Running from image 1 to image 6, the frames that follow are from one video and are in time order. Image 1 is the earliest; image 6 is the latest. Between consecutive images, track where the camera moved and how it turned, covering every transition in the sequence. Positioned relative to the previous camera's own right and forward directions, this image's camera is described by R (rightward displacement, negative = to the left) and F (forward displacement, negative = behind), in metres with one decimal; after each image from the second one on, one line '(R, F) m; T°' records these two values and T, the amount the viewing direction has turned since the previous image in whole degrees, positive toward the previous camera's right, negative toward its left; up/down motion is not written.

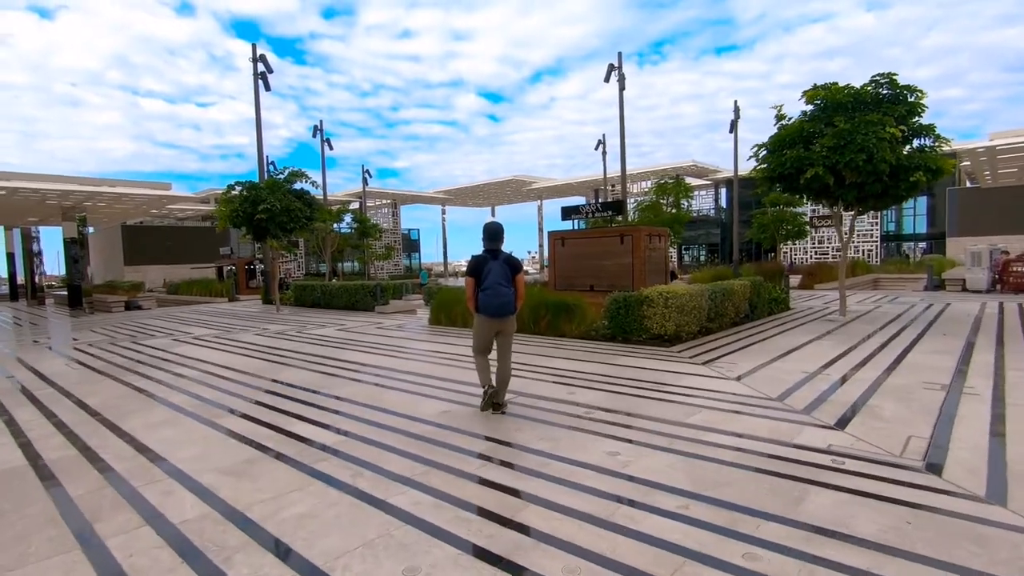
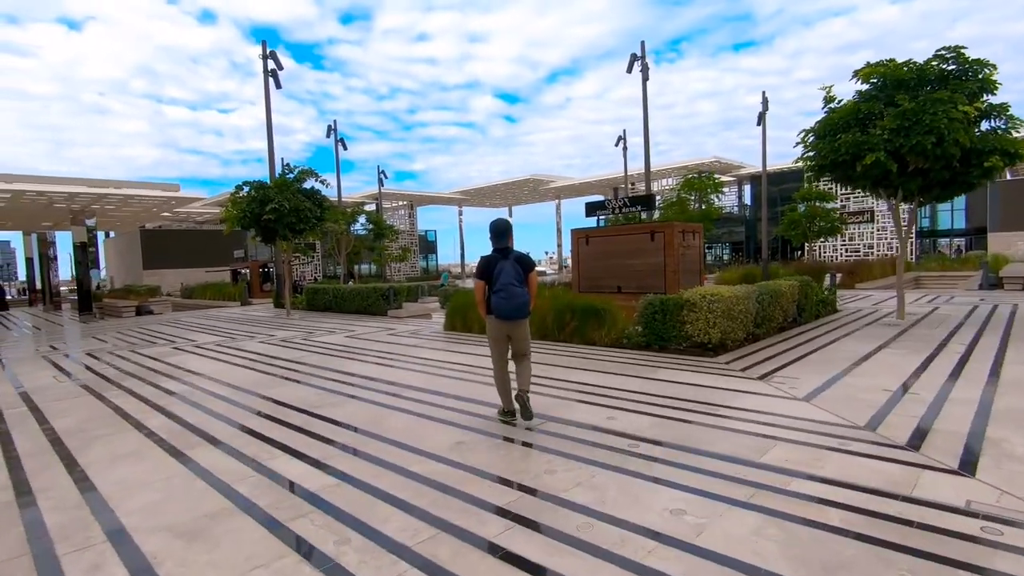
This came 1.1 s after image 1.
(-0.1, +0.9) m; -2°
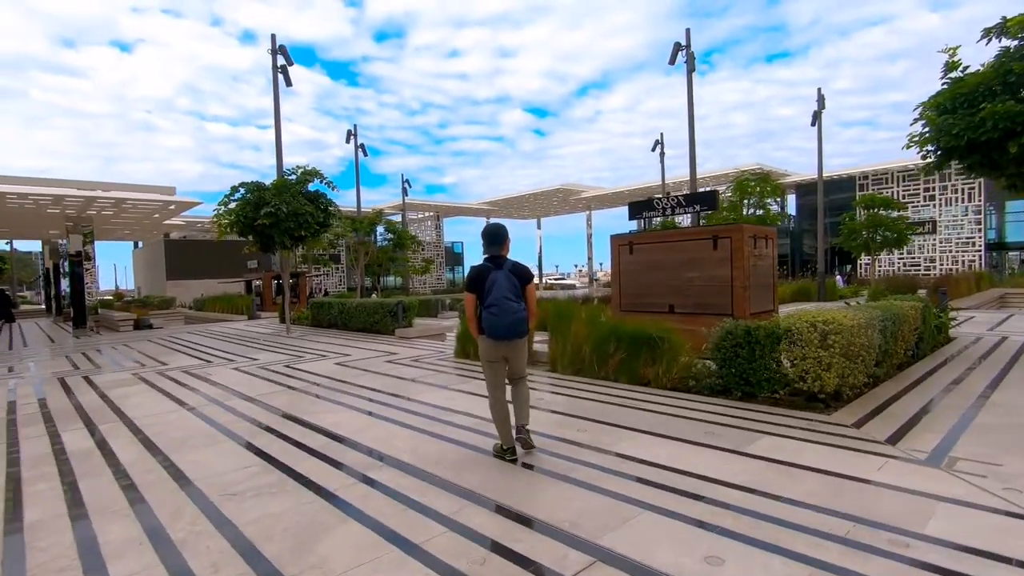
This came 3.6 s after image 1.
(0.0, +2.1) m; -3°
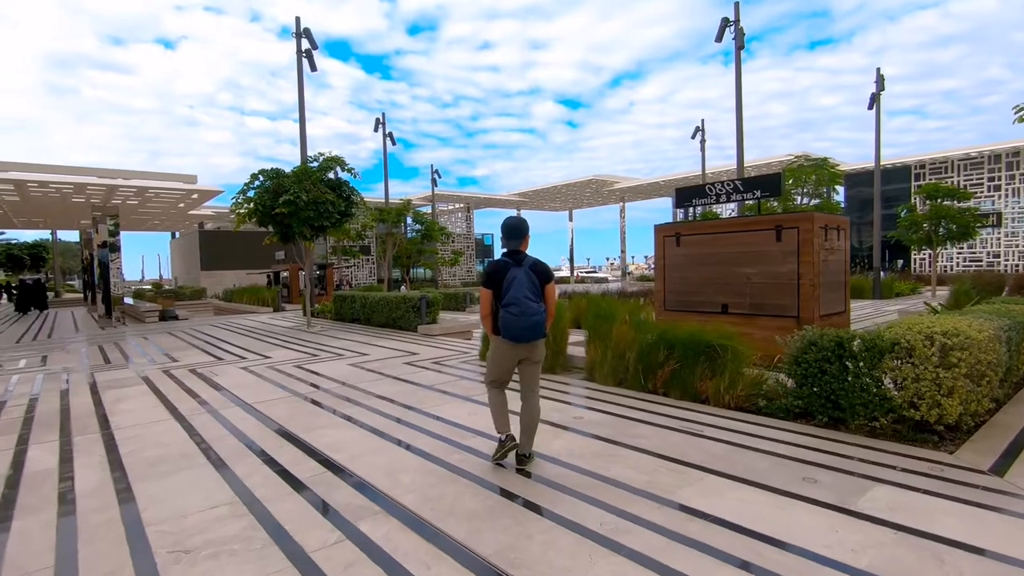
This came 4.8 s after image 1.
(0.0, +0.9) m; -3°
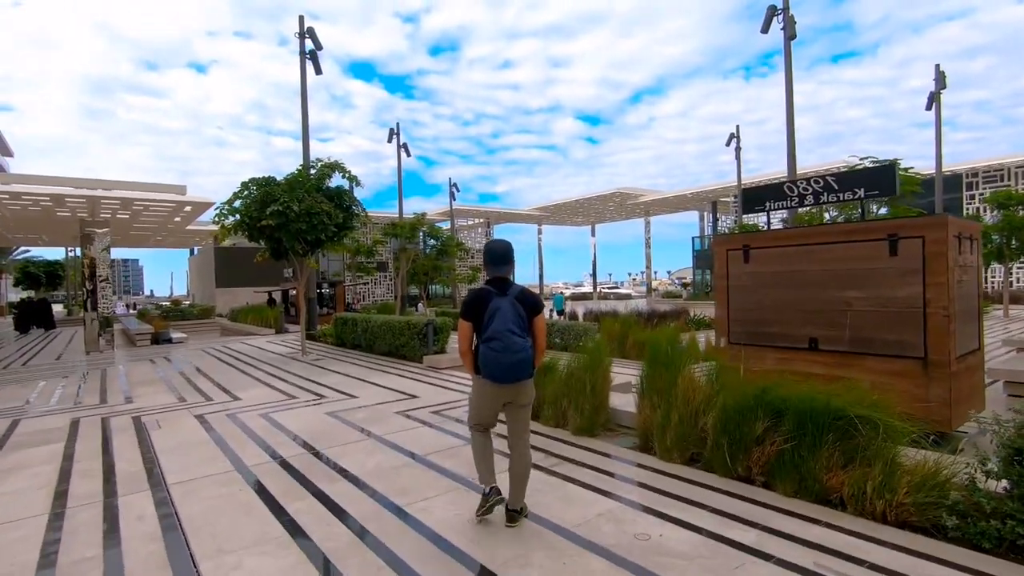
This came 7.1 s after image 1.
(0.0, +1.8) m; -2°
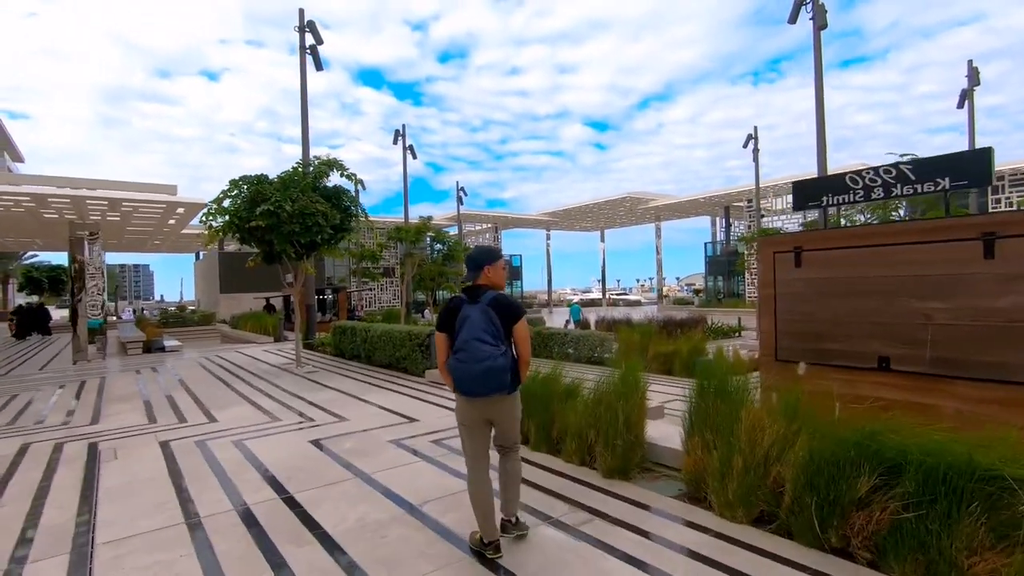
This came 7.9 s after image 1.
(-0.1, +0.9) m; -1°
